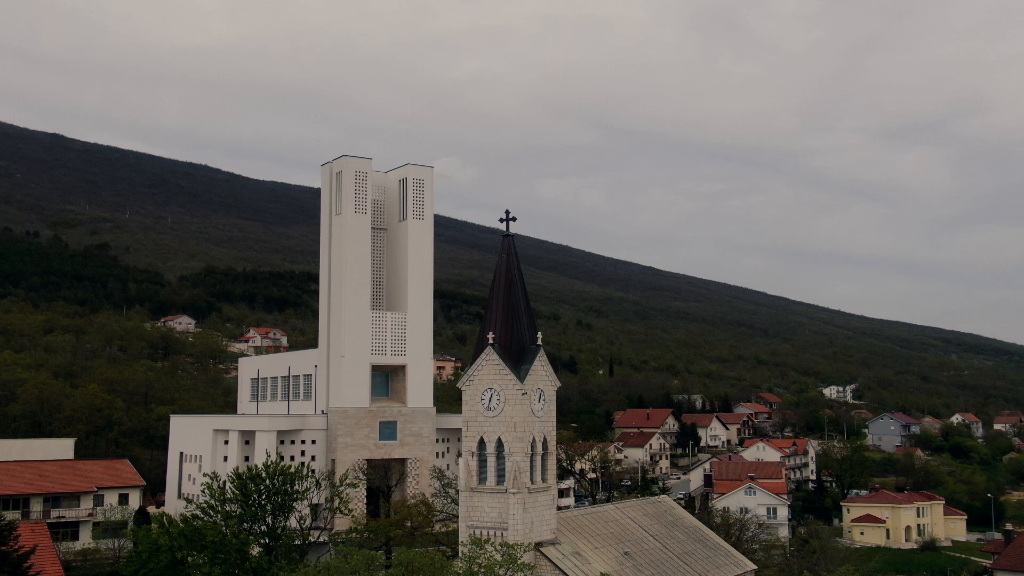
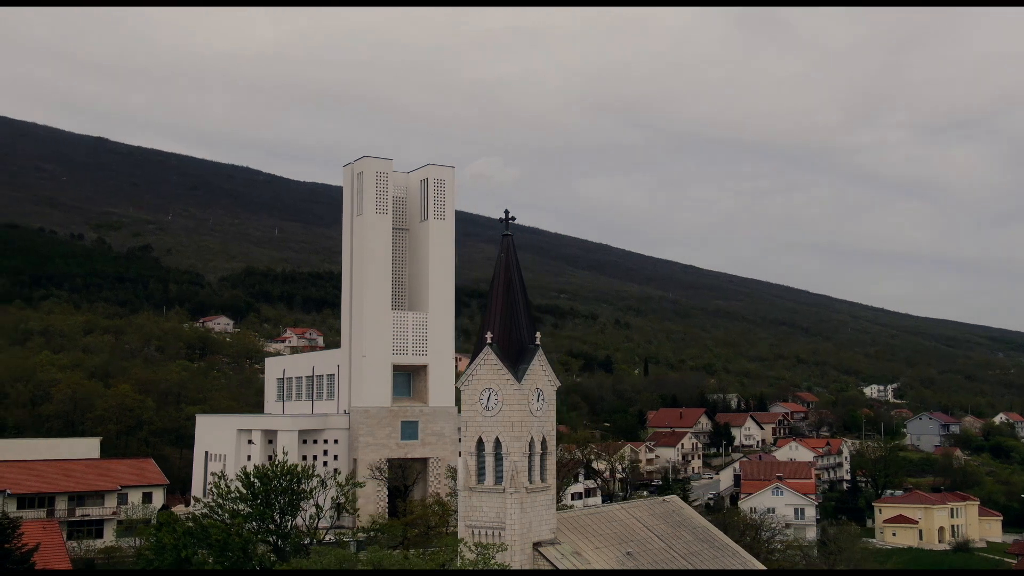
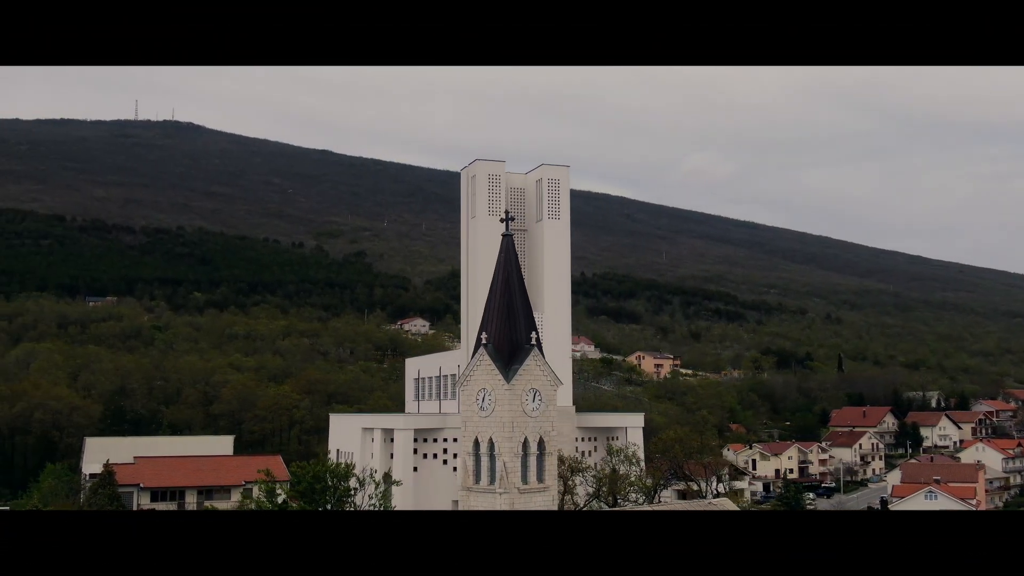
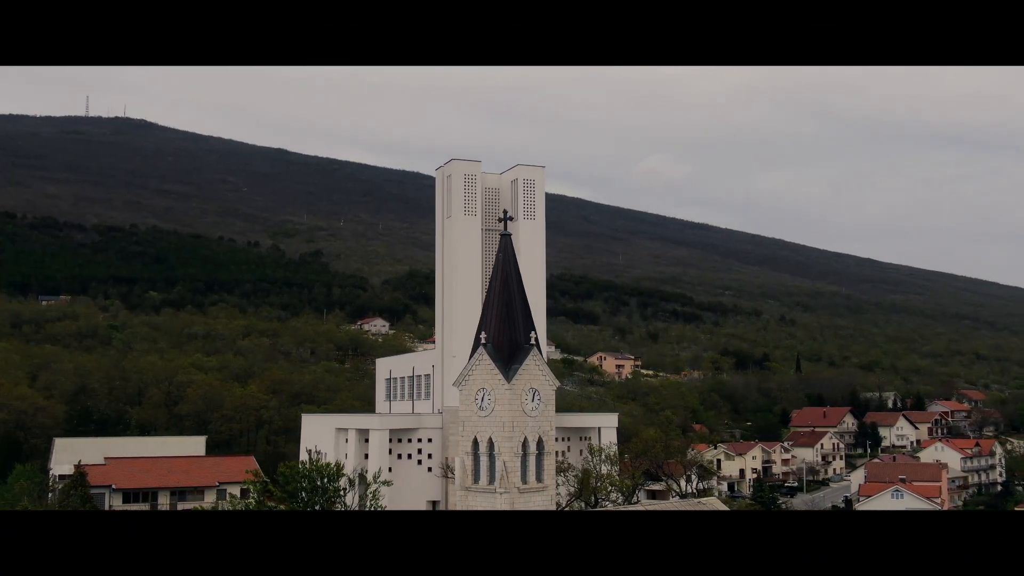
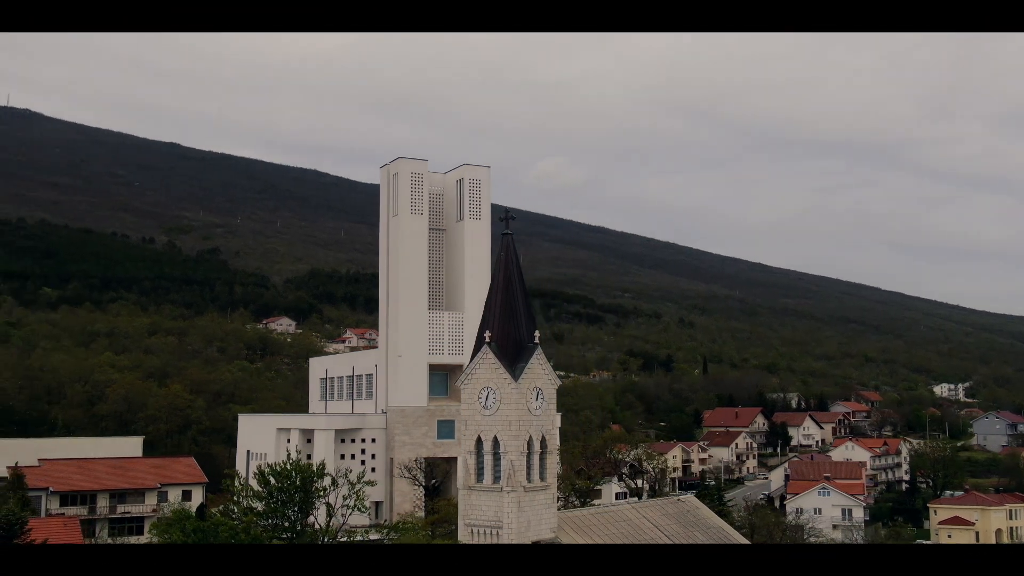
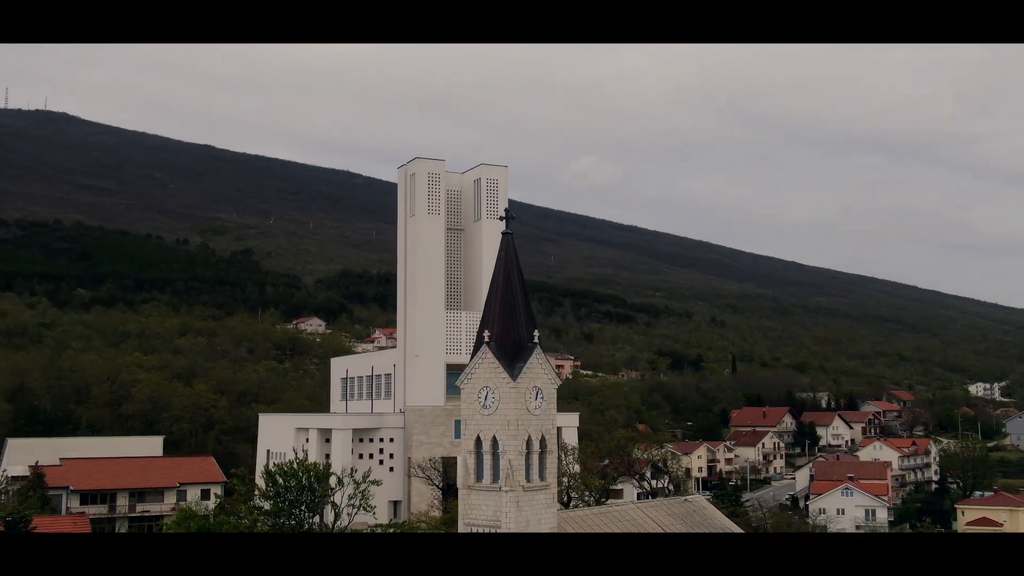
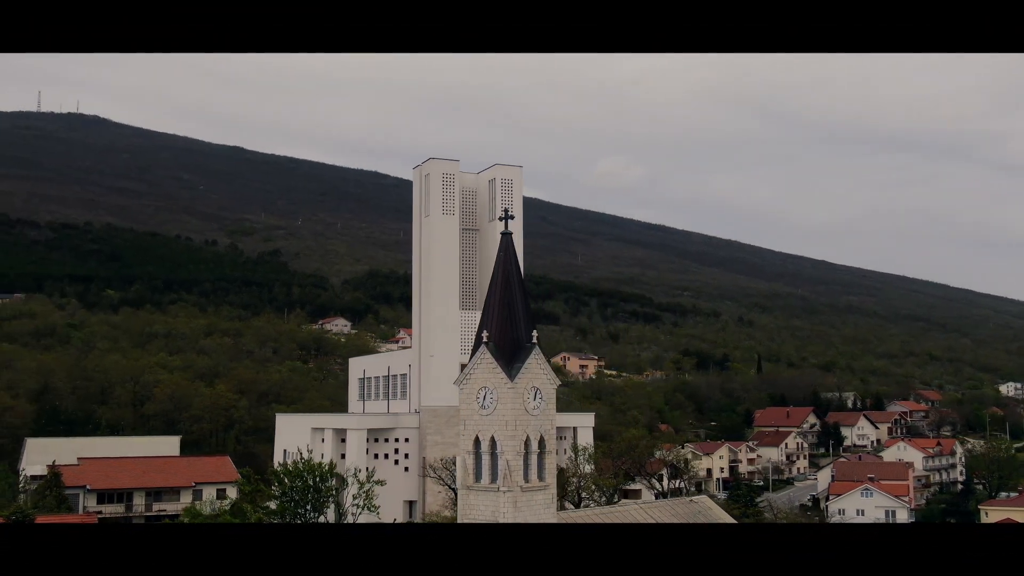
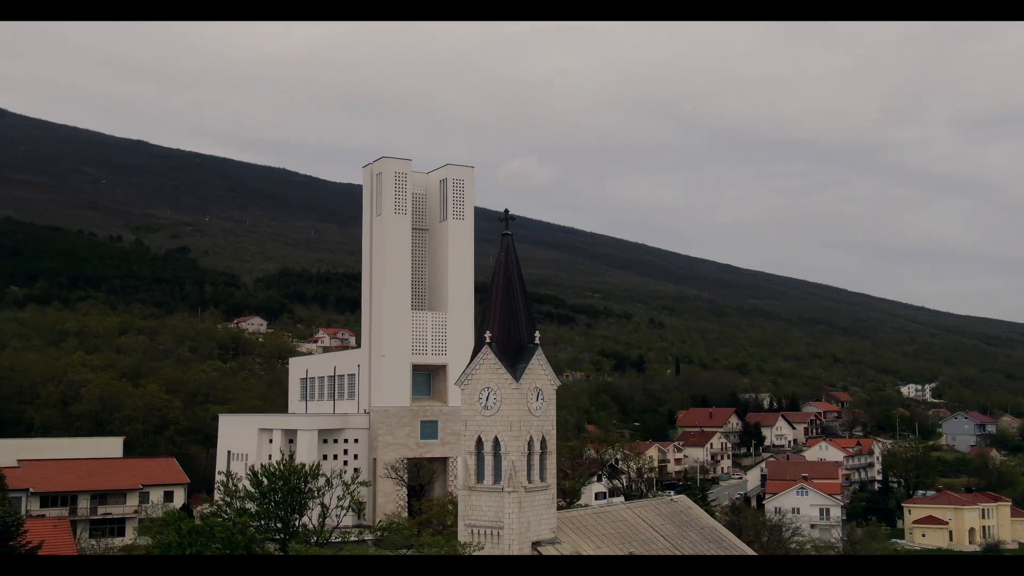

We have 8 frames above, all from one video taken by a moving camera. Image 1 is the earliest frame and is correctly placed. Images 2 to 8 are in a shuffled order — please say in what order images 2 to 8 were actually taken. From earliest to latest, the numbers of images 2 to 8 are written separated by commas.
2, 8, 5, 6, 7, 4, 3
